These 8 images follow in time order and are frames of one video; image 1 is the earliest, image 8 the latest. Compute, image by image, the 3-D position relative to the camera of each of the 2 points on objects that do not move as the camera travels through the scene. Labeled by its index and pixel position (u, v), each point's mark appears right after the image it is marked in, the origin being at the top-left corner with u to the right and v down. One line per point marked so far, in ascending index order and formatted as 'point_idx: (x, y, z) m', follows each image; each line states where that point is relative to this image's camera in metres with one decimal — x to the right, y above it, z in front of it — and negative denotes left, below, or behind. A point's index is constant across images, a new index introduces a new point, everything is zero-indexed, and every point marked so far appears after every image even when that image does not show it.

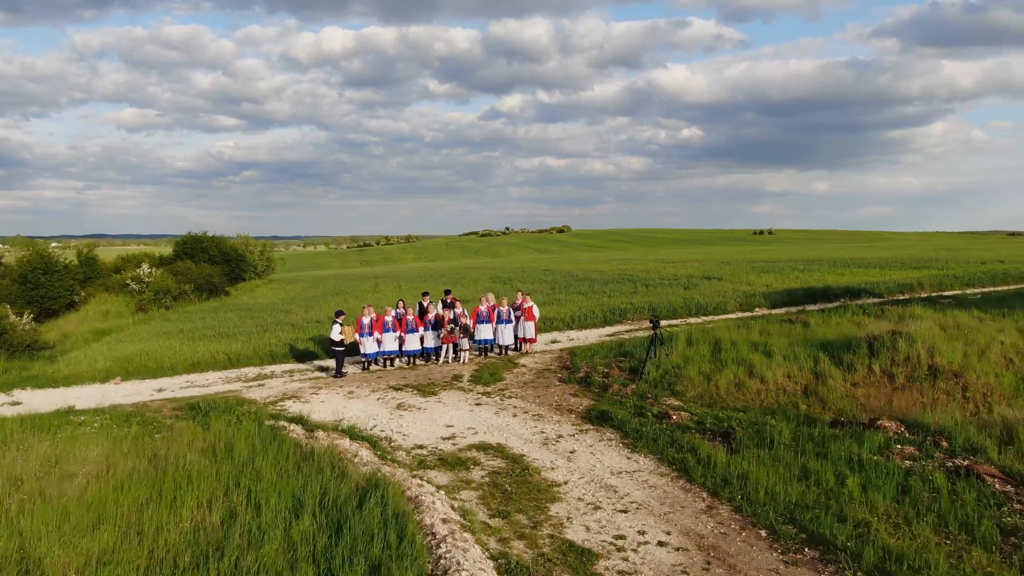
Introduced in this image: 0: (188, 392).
0: (-7.1, -2.3, +17.0) m
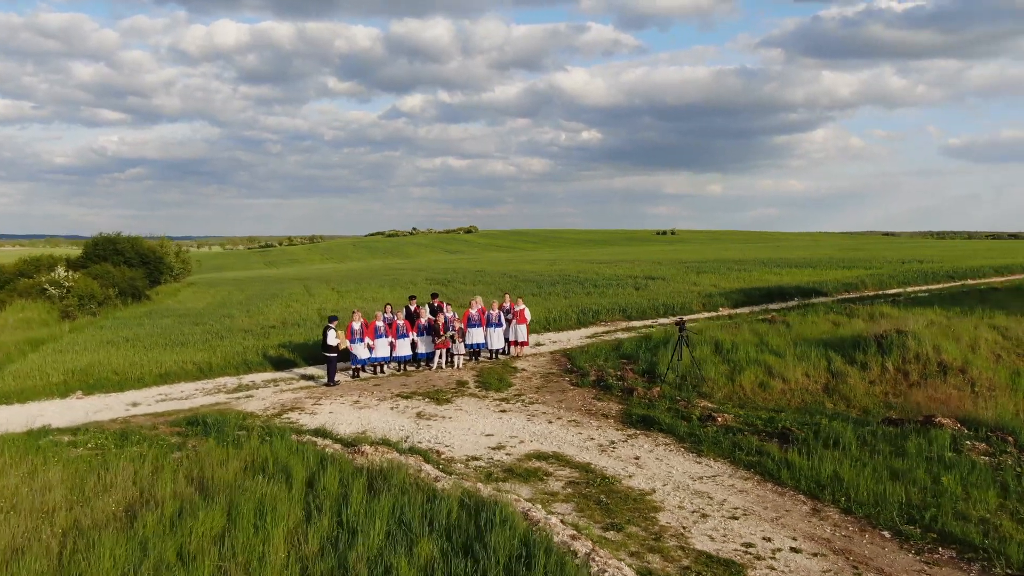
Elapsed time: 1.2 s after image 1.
0: (-7.0, -2.4, +15.9) m
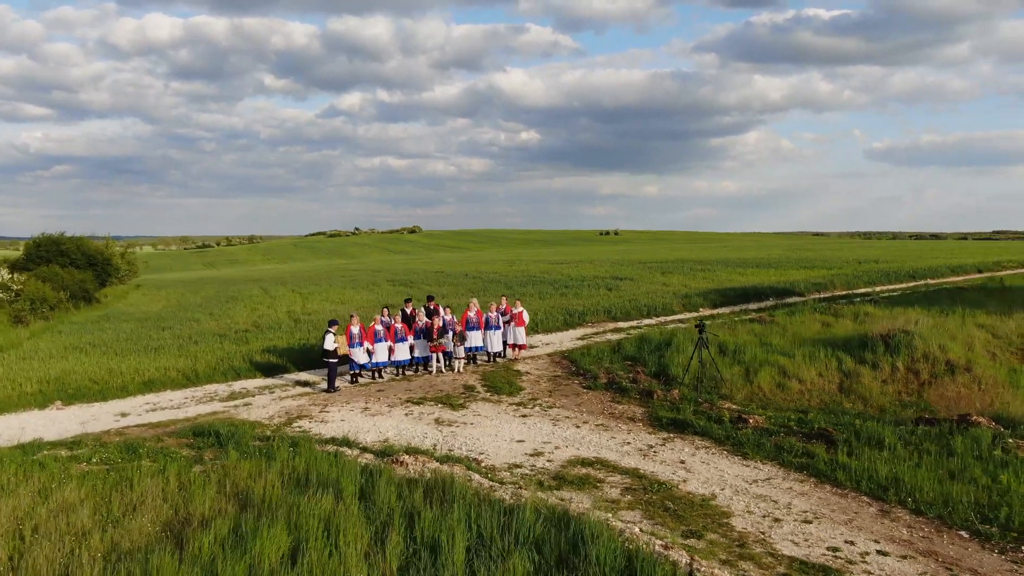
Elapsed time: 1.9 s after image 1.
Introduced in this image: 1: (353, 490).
0: (-6.8, -2.5, +15.1) m
1: (-1.8, -2.3, +8.8) m
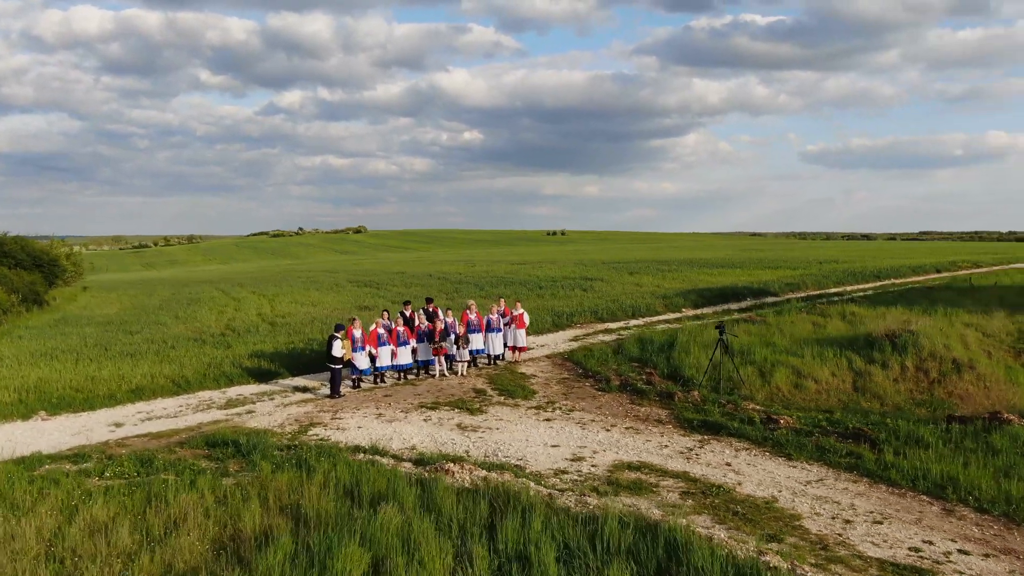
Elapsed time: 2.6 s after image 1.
0: (-6.6, -2.5, +14.5) m
1: (-1.1, -2.3, +8.5) m
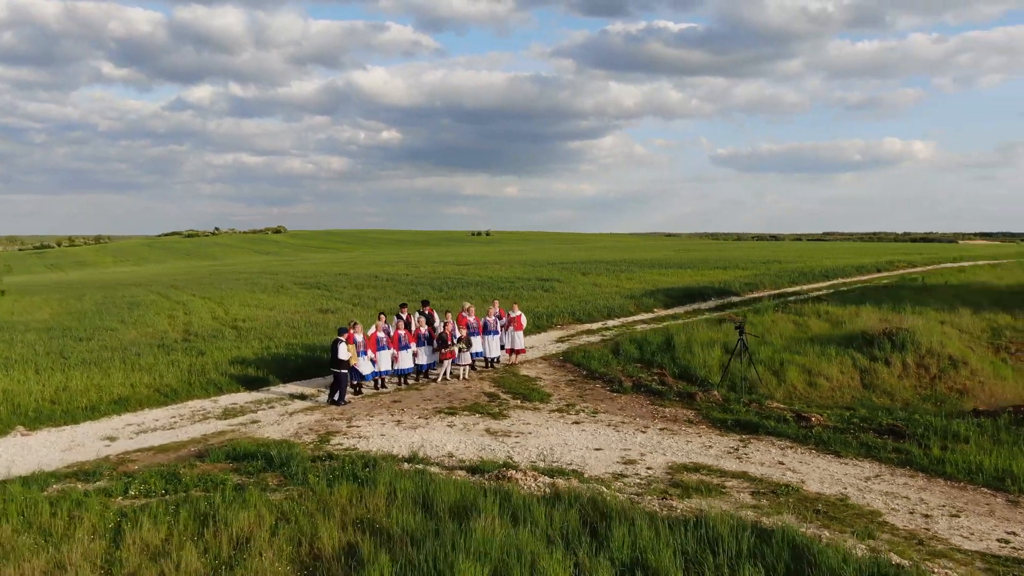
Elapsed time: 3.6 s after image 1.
0: (-6.2, -2.6, +13.6) m
1: (-0.1, -2.4, +8.2) m
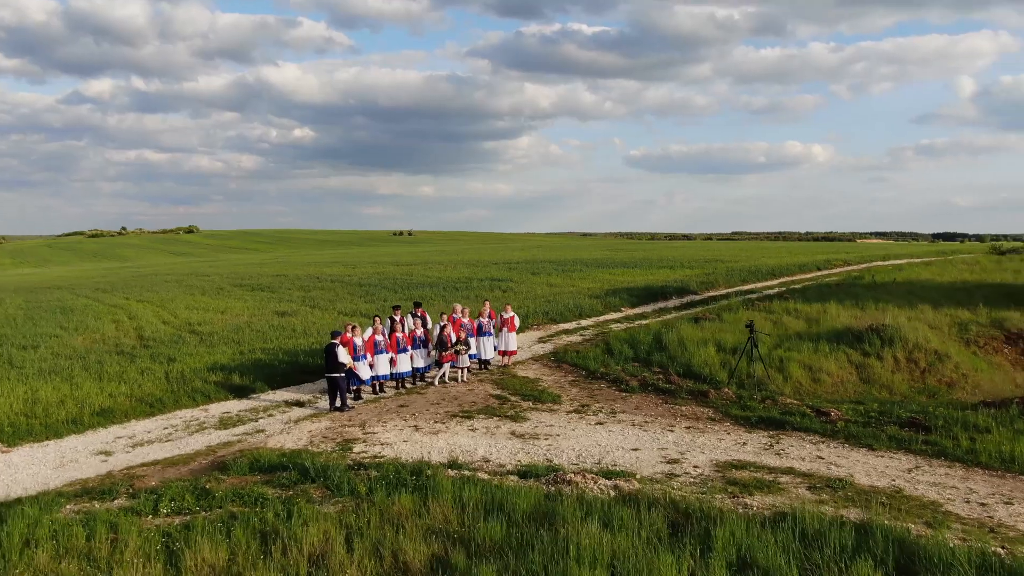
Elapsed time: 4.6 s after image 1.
0: (-5.9, -2.7, +12.9) m
1: (+0.7, -2.4, +8.1) m
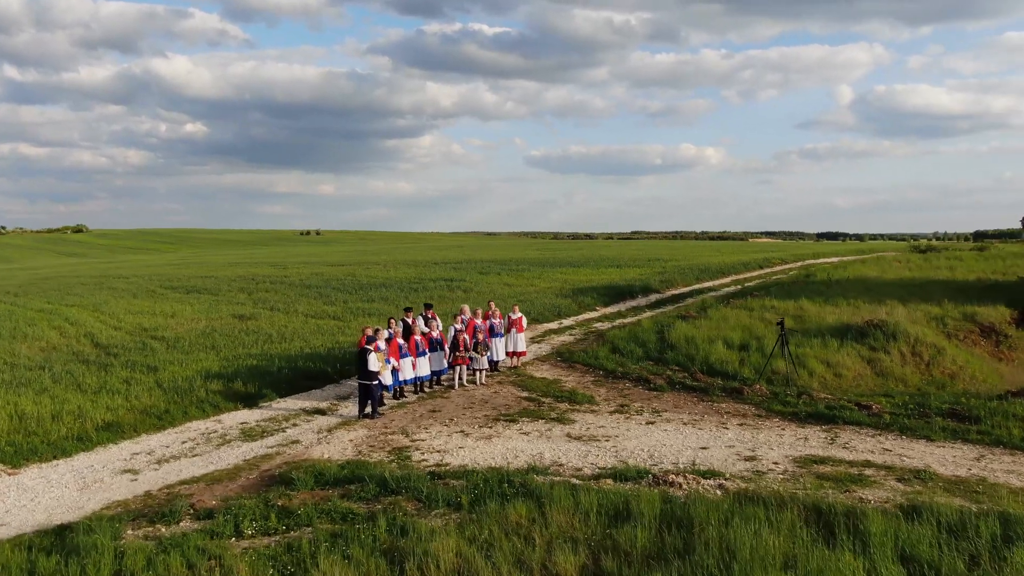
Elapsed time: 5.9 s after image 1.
0: (-5.0, -2.7, +12.0) m
1: (+2.1, -2.4, +8.1) m
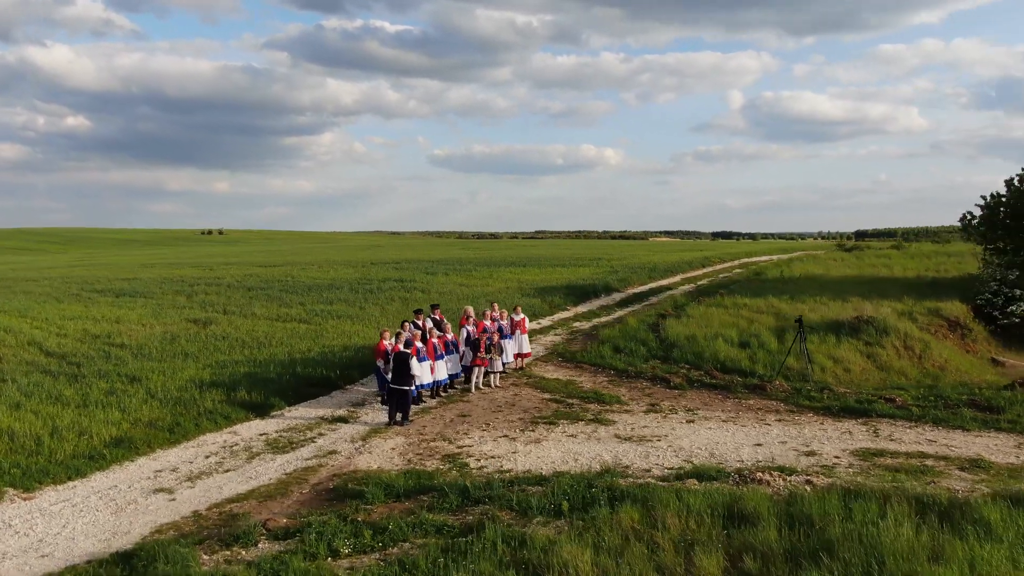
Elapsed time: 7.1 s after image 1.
0: (-4.1, -2.8, +11.2) m
1: (+3.4, -2.4, +8.2) m
